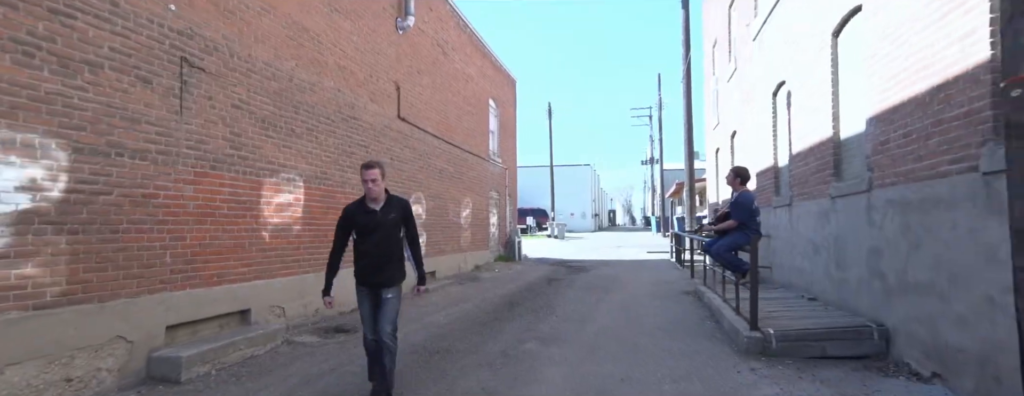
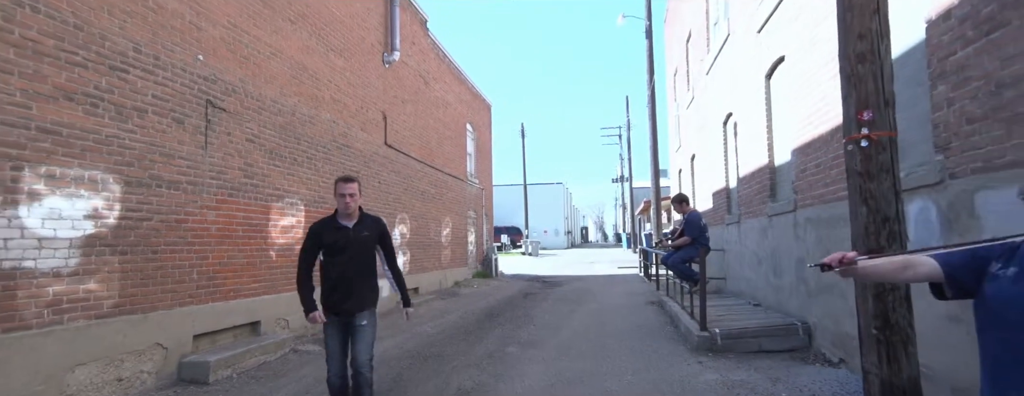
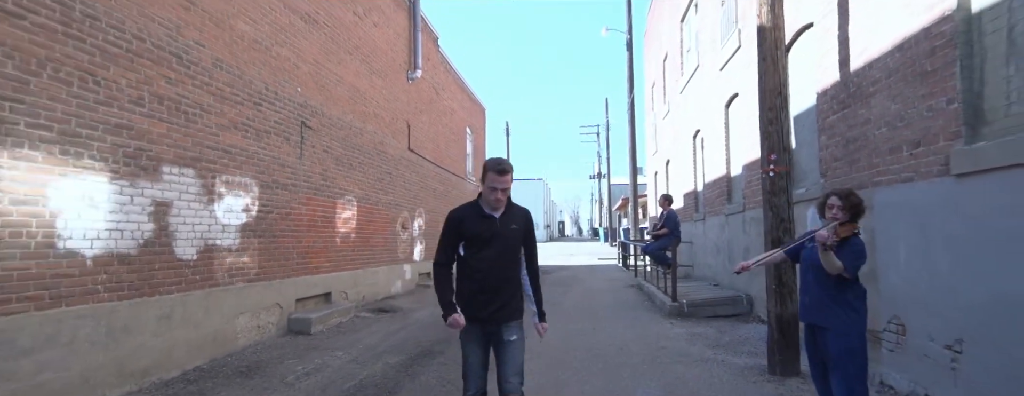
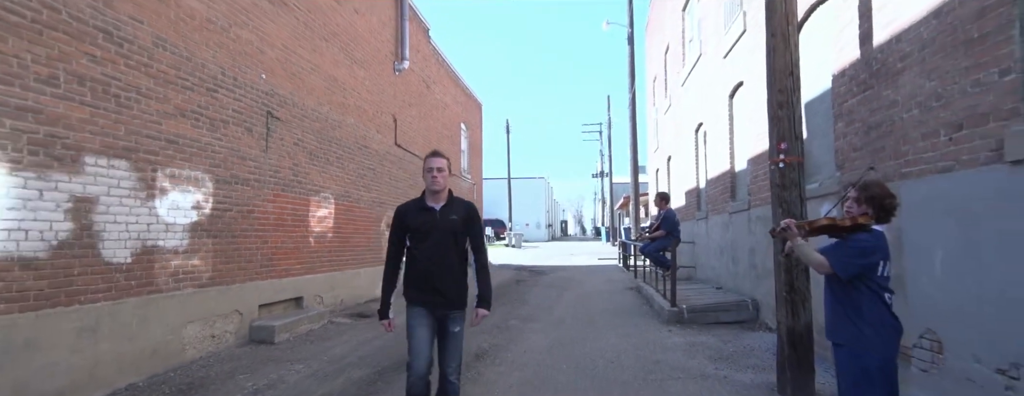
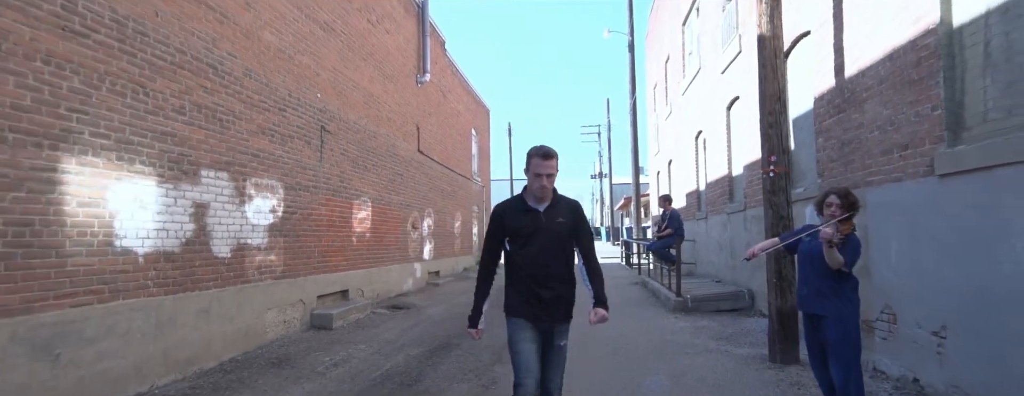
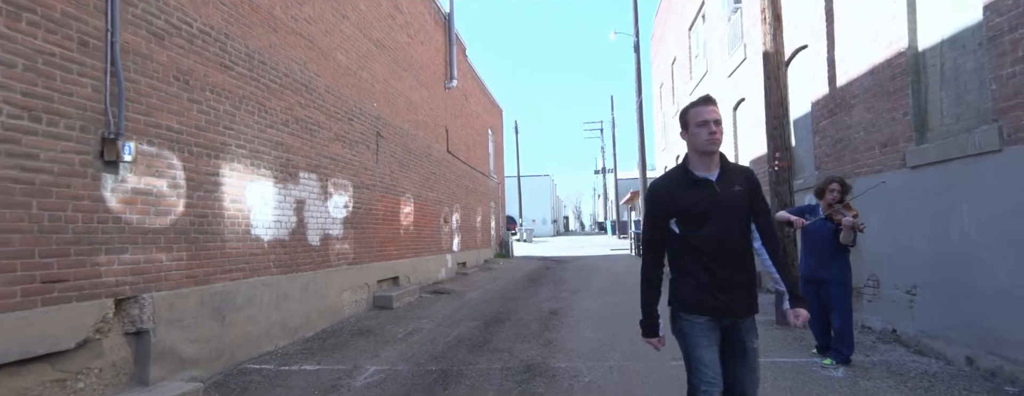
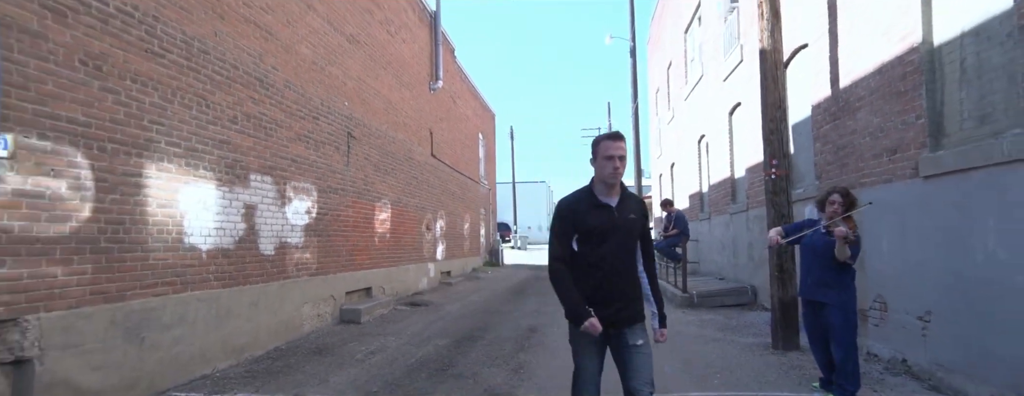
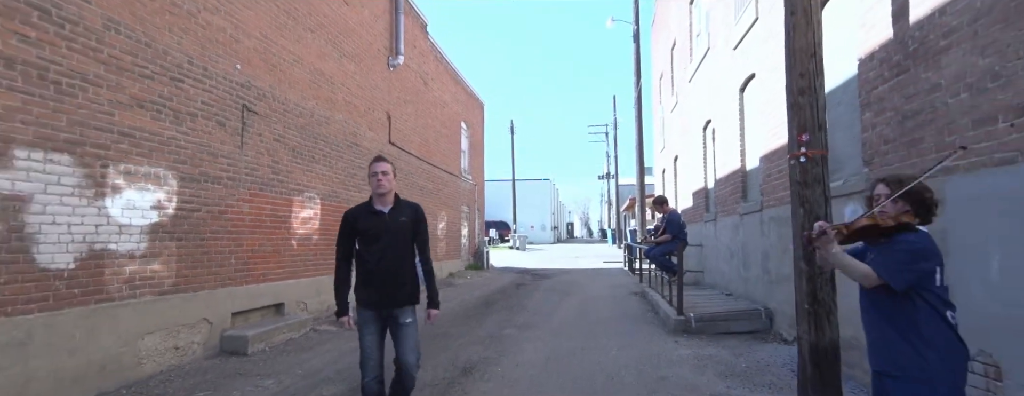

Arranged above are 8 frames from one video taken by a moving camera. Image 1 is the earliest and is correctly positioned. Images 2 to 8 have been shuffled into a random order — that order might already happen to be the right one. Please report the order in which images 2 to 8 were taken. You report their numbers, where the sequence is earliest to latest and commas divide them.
2, 8, 4, 3, 5, 7, 6
